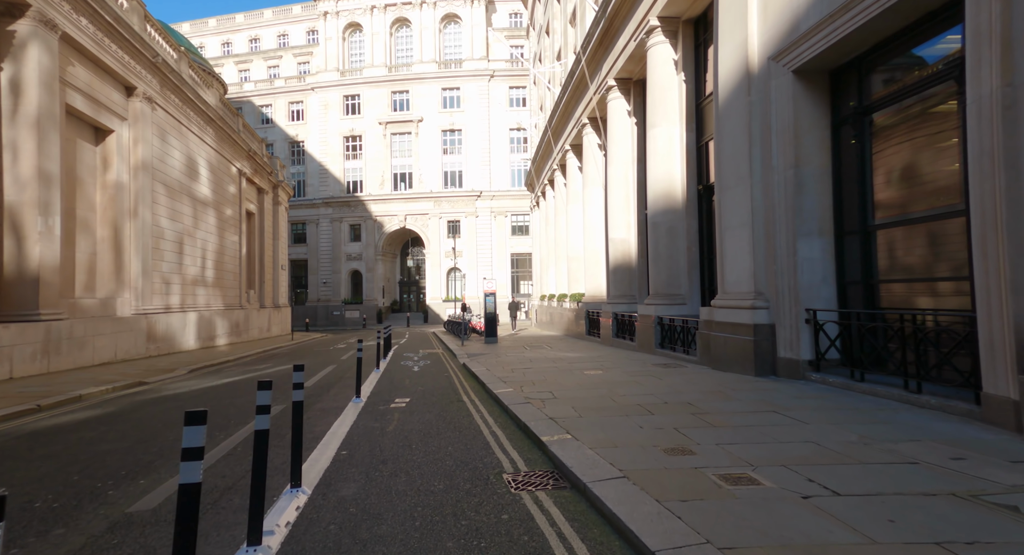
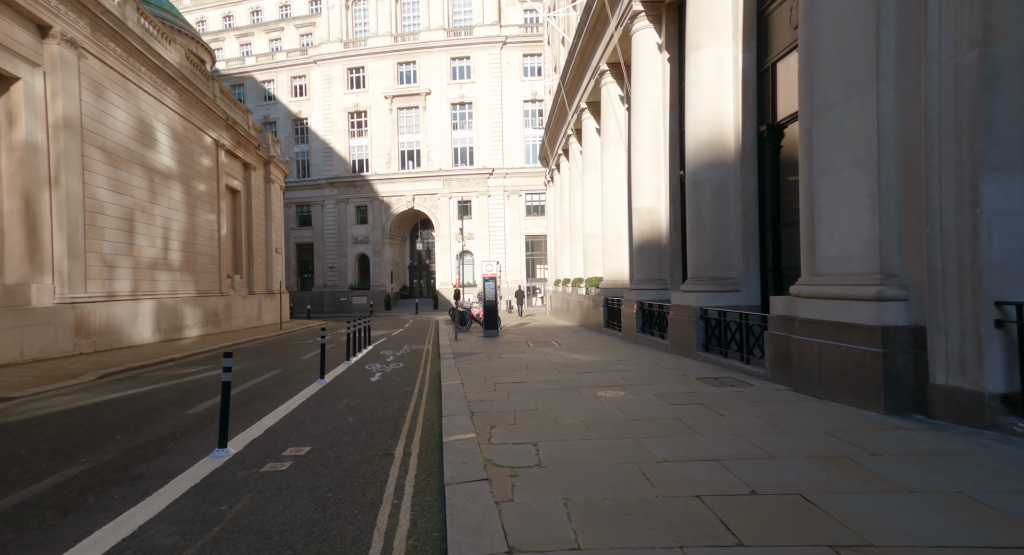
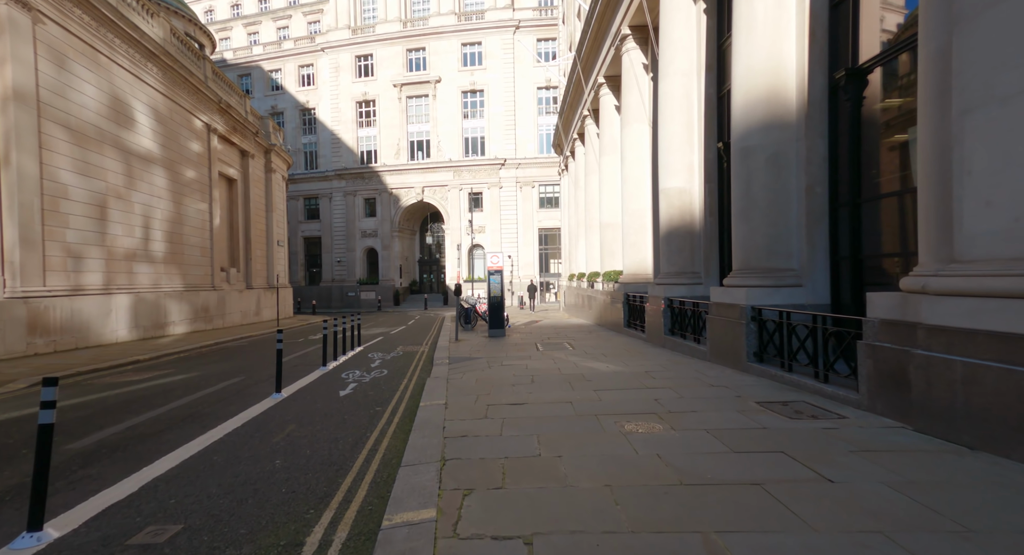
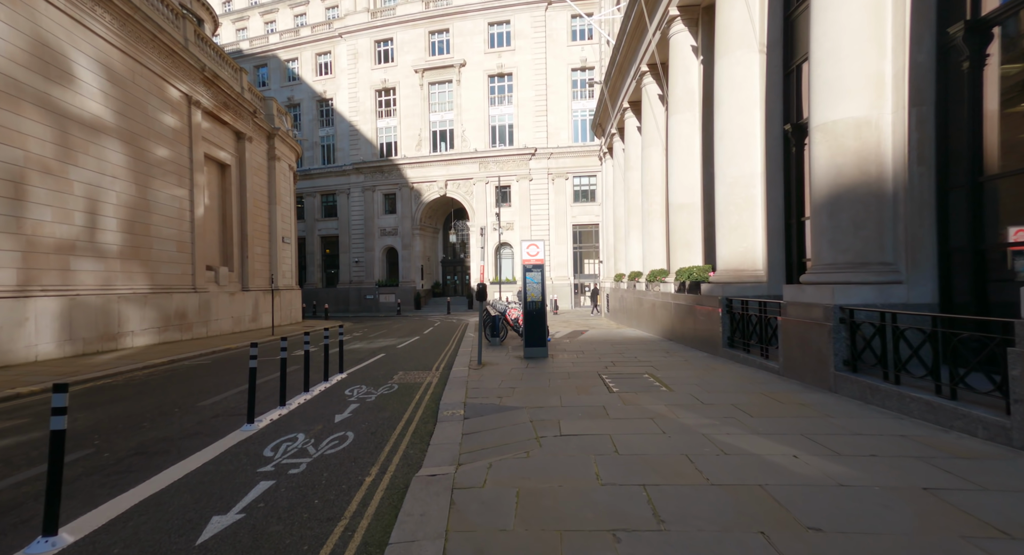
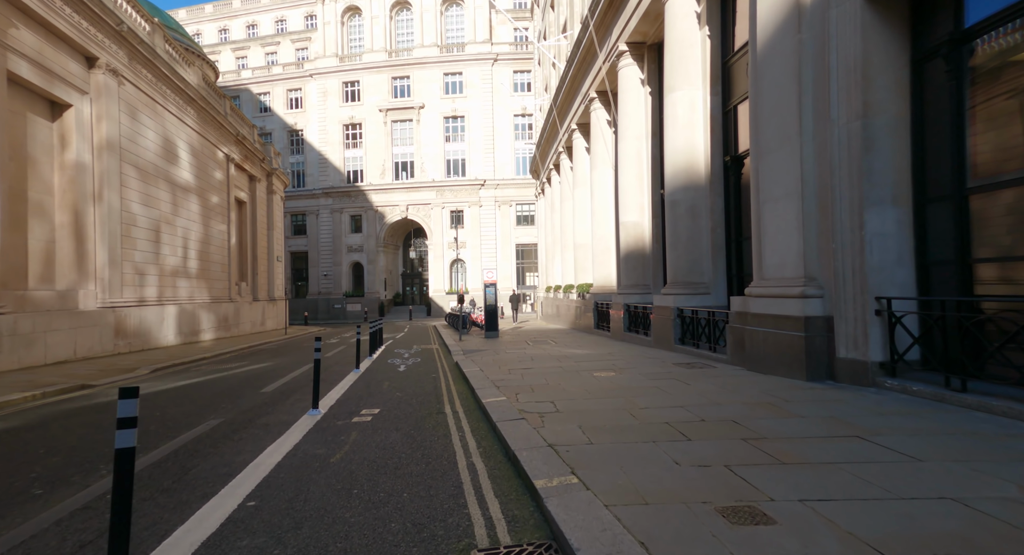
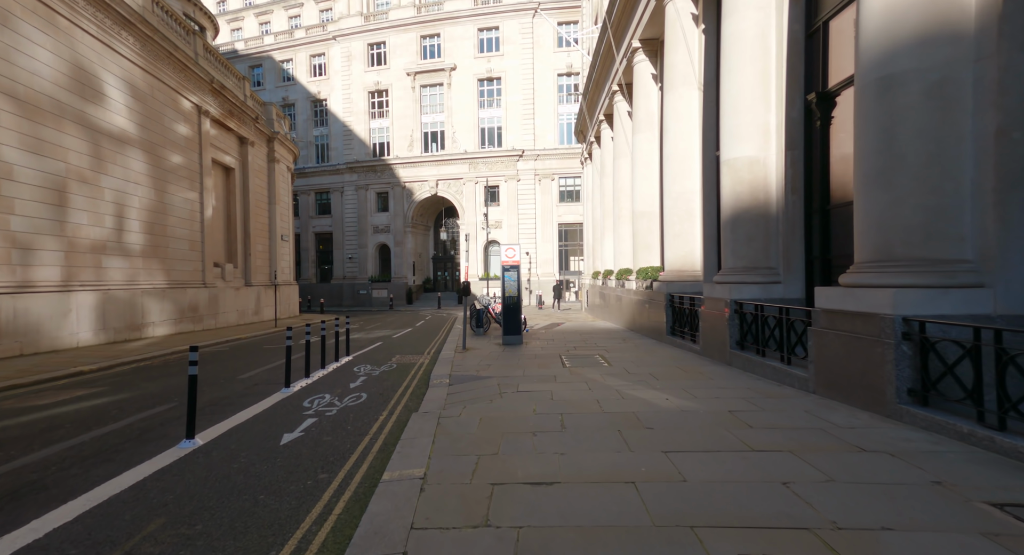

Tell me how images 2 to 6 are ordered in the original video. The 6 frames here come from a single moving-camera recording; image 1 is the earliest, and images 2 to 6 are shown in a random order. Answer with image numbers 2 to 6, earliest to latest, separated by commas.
5, 2, 3, 6, 4
